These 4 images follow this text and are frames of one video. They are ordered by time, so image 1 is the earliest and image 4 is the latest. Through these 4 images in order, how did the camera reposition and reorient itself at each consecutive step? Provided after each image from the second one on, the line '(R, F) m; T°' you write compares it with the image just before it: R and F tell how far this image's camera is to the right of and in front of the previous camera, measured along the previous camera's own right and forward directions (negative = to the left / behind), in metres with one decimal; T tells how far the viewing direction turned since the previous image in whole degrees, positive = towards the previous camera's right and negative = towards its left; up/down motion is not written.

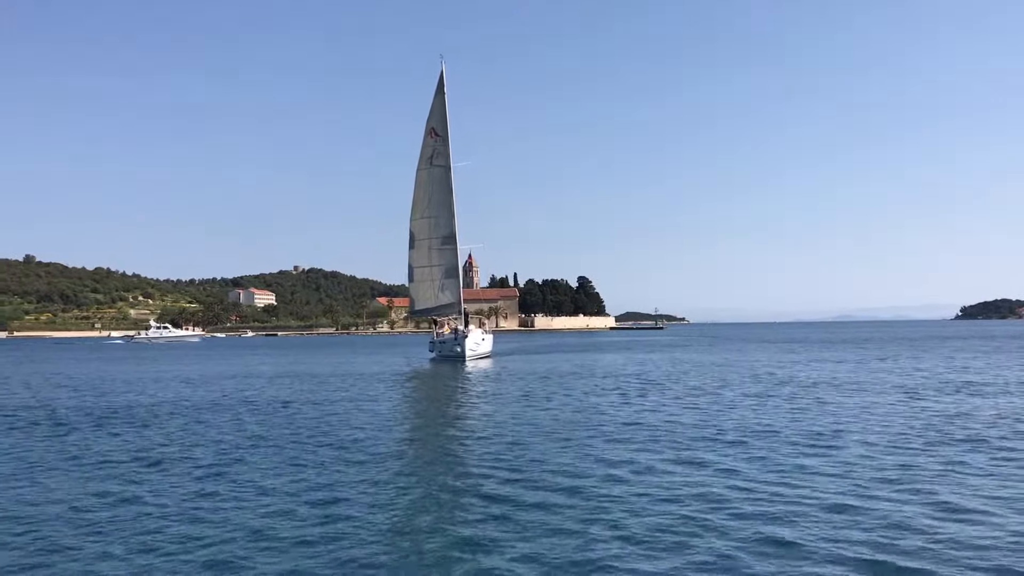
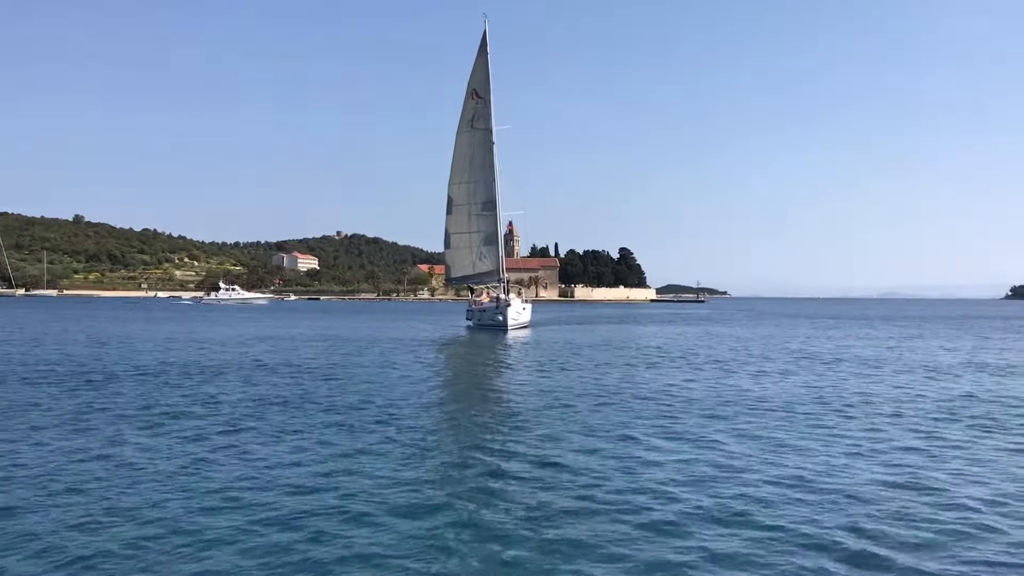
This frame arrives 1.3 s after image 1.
(+1.0, +0.2) m; -3°
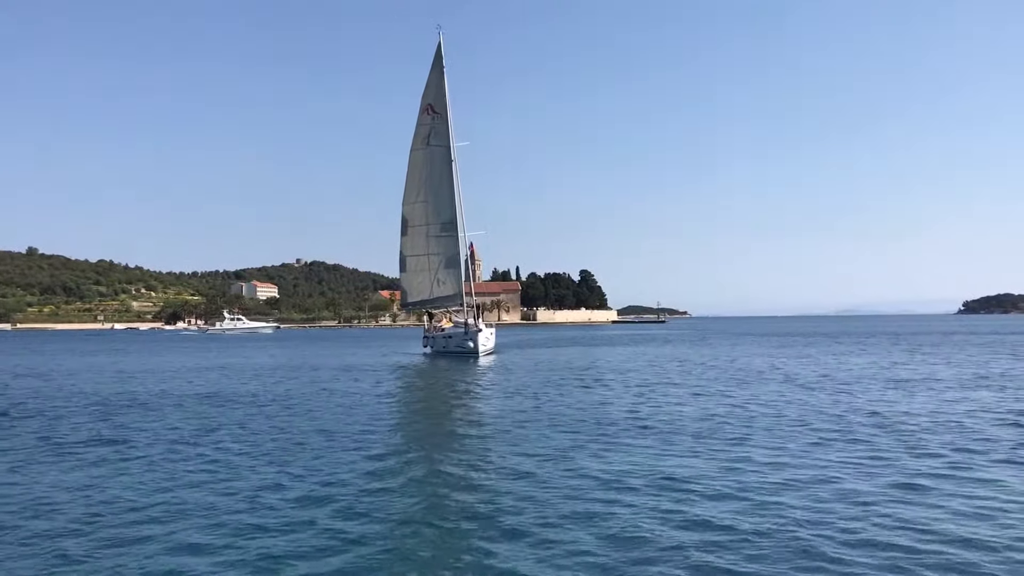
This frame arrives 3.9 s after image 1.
(+0.4, -2.0) m; +3°
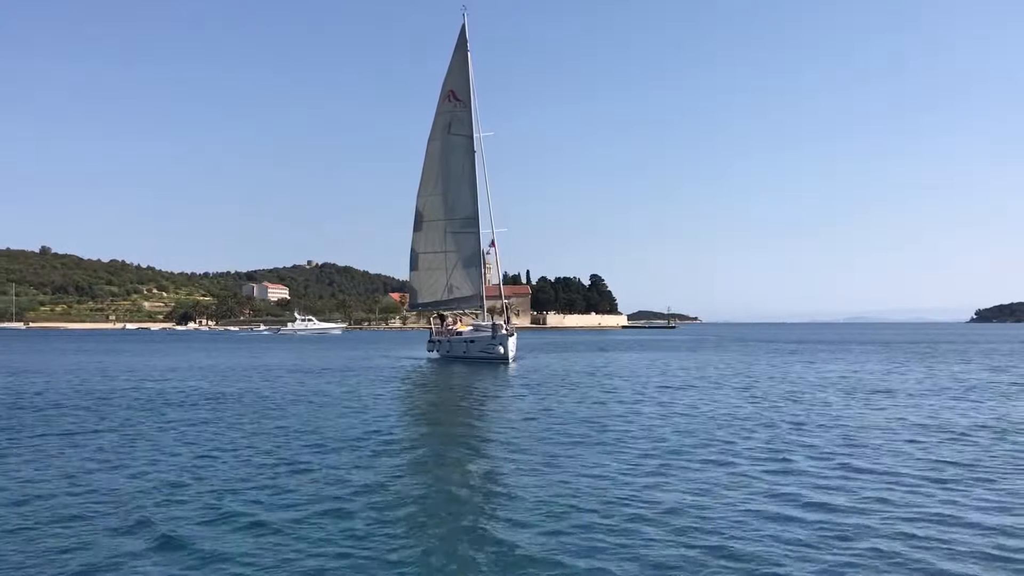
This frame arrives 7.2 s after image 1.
(-0.5, +1.1) m; -1°
